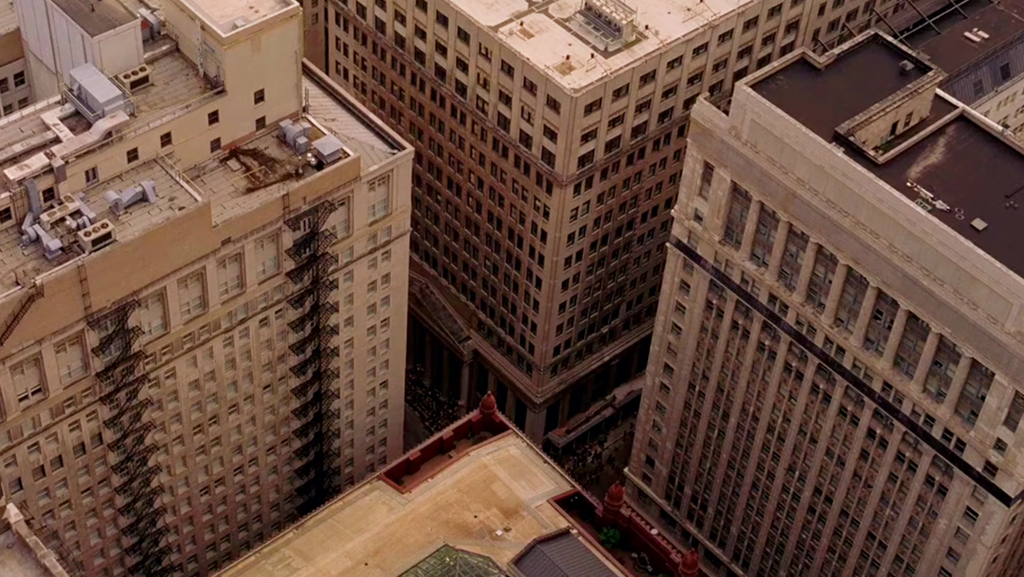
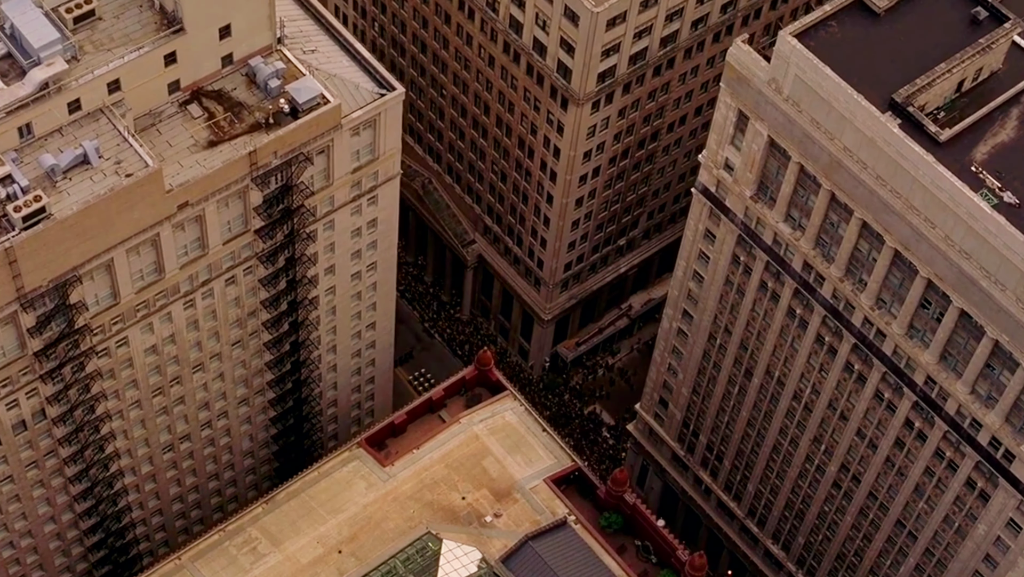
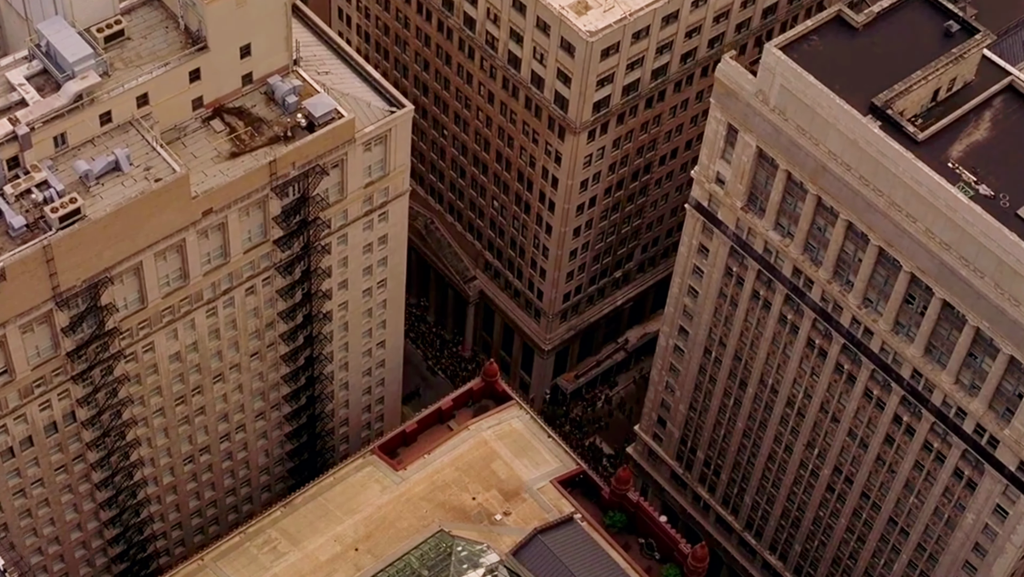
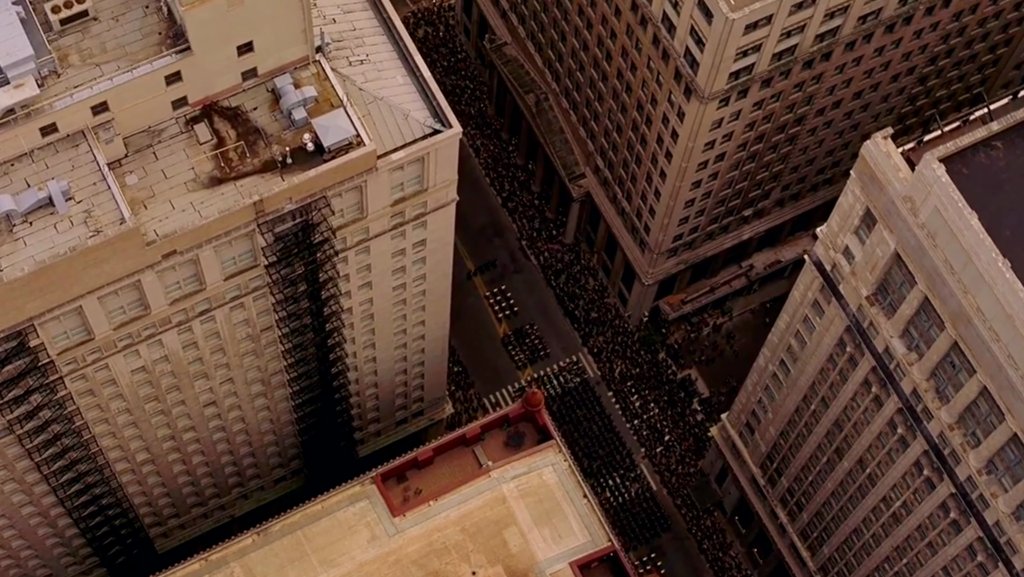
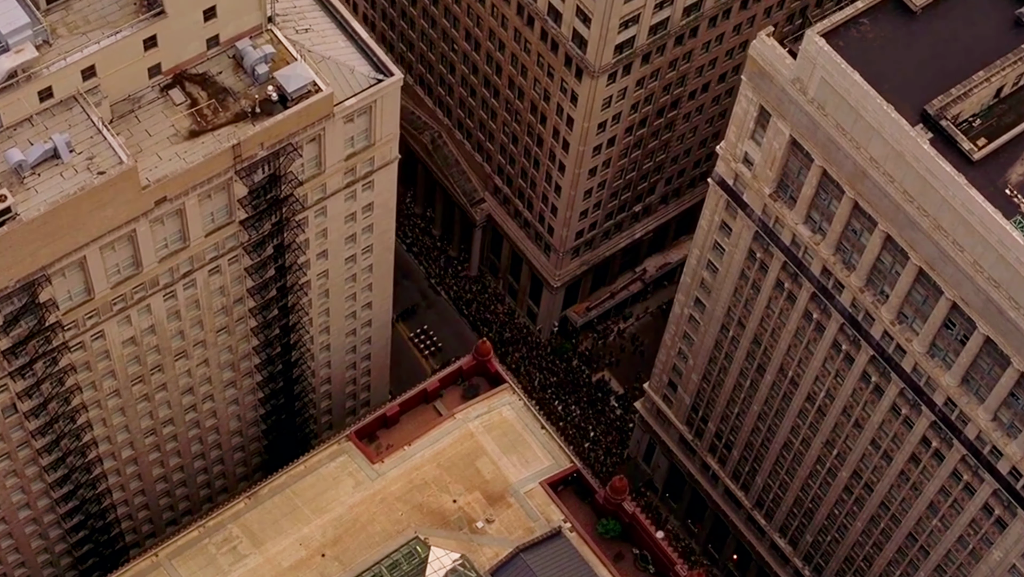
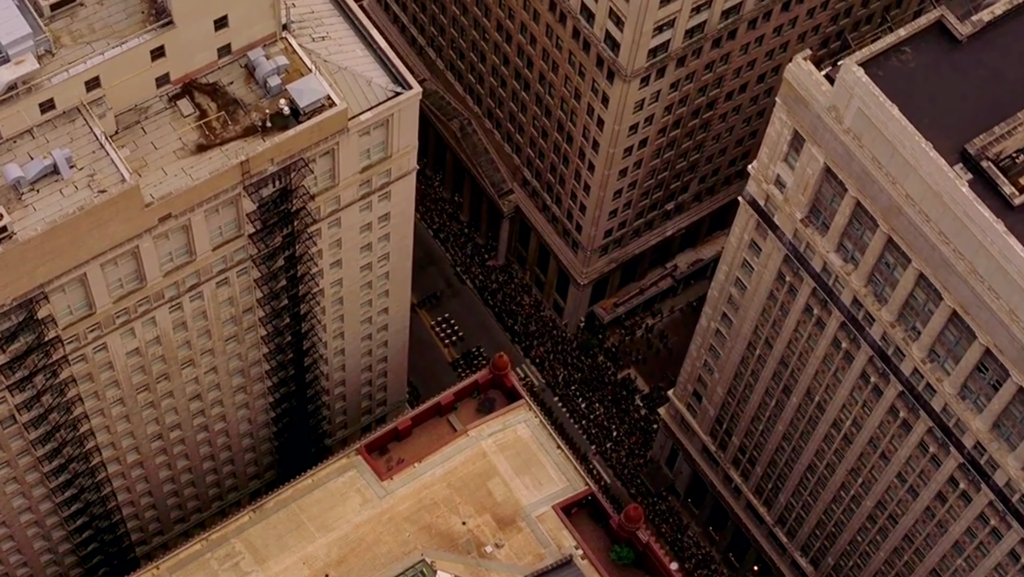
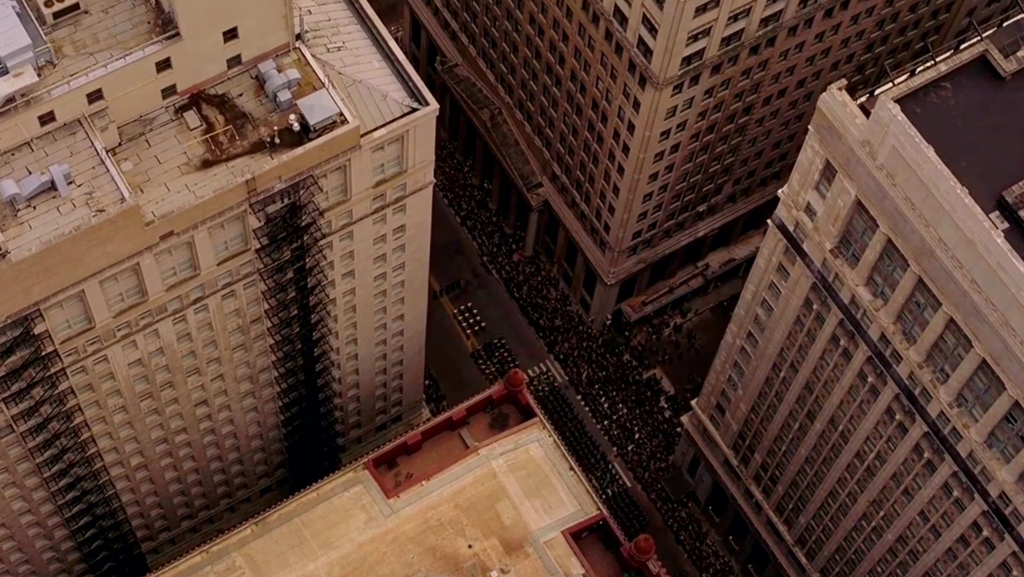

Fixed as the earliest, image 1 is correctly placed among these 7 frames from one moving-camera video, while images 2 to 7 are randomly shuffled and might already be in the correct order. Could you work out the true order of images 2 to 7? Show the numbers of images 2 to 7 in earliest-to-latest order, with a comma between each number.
3, 2, 5, 6, 7, 4
